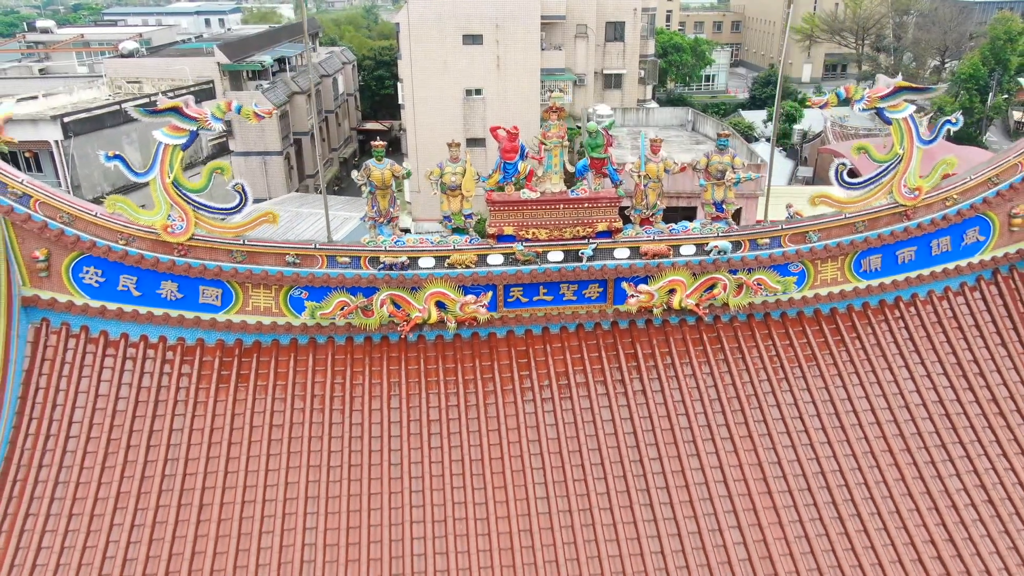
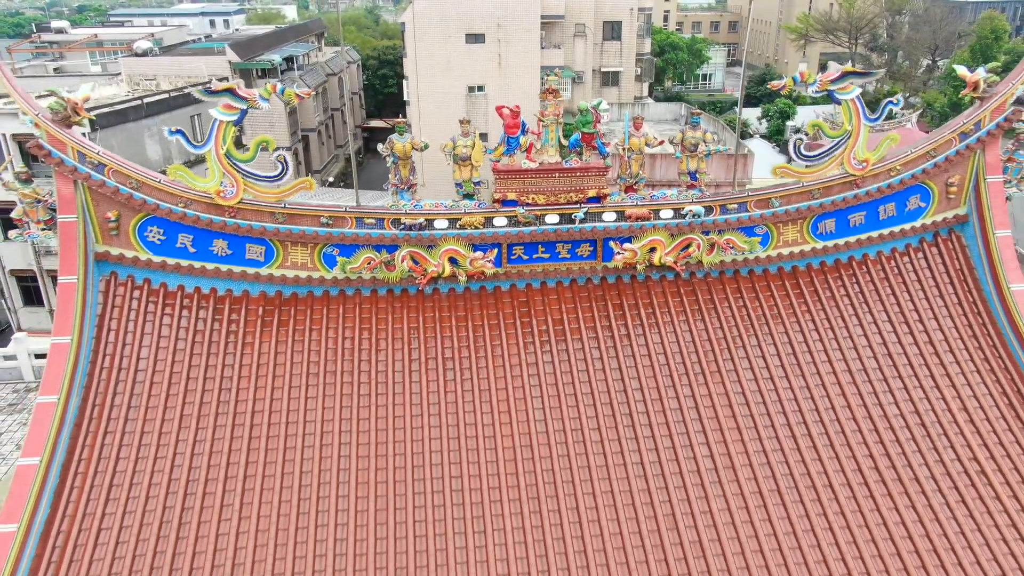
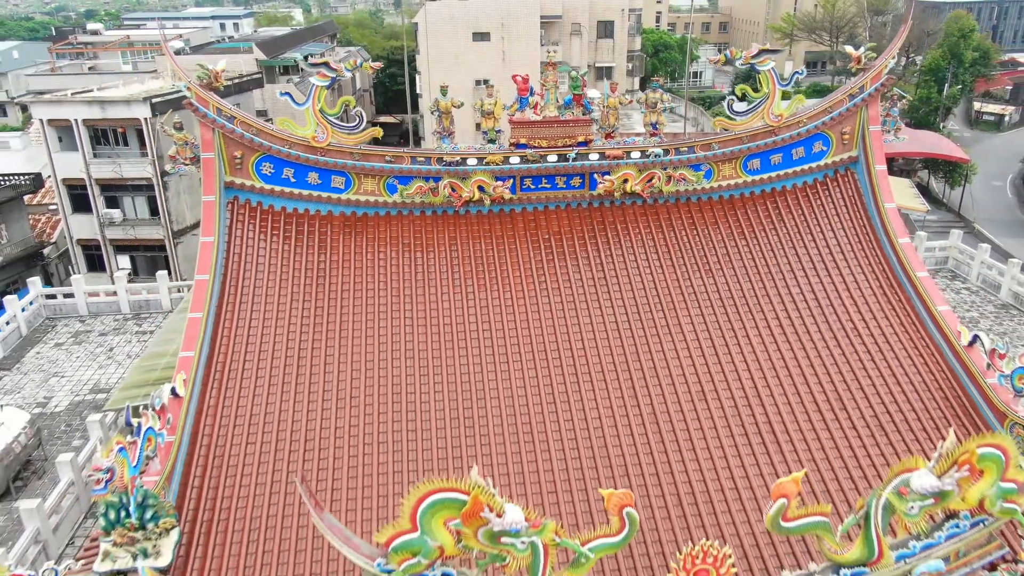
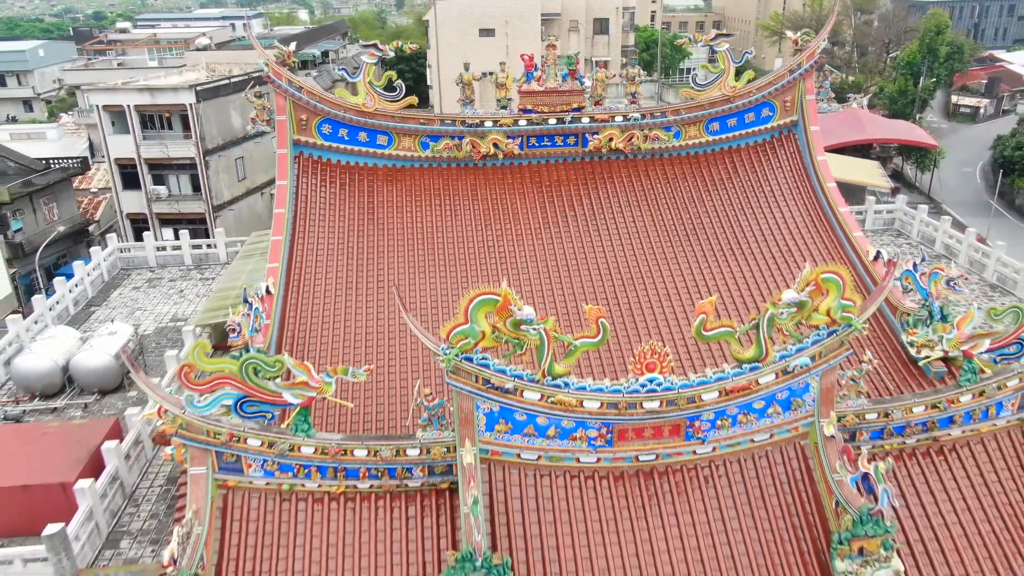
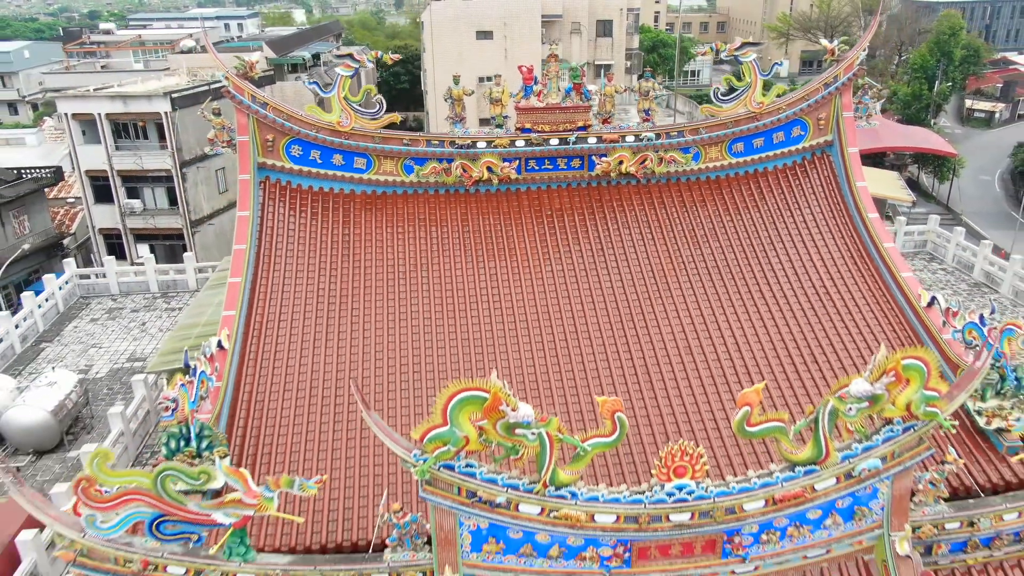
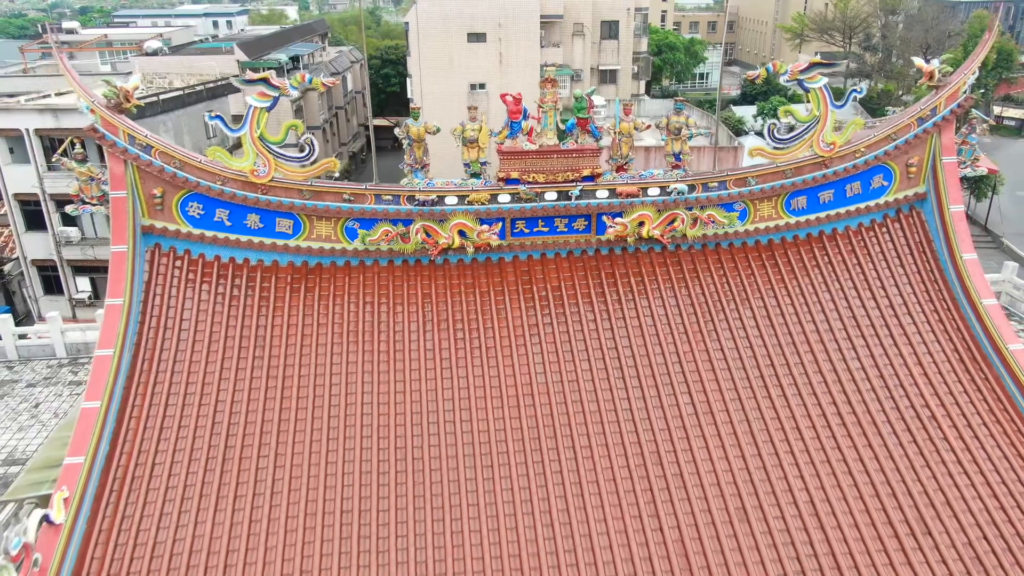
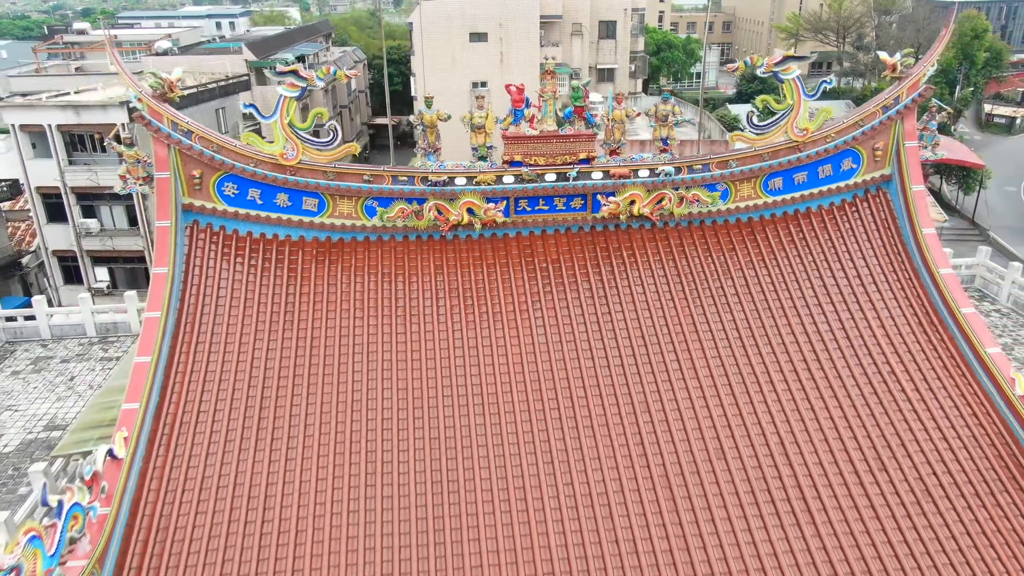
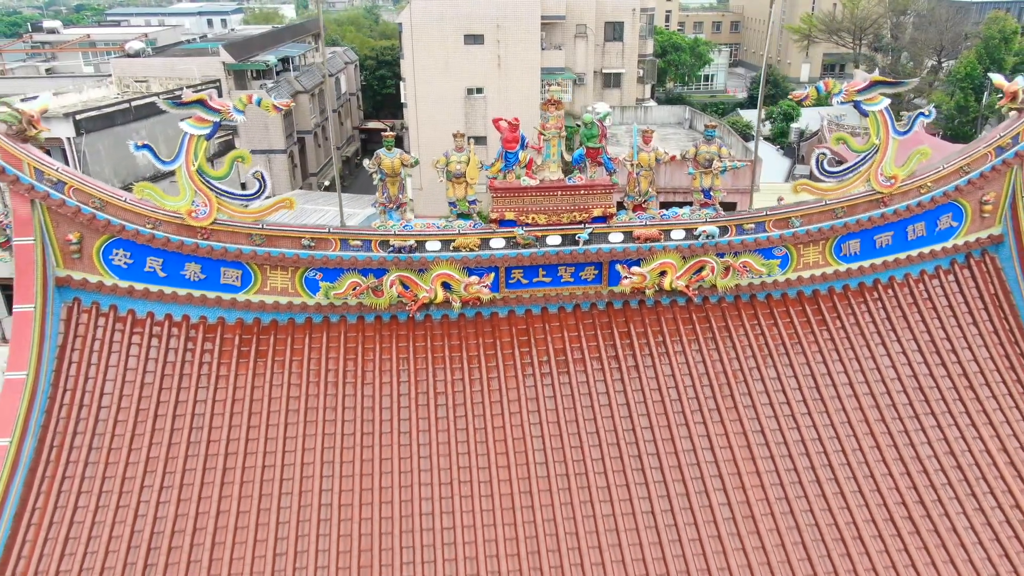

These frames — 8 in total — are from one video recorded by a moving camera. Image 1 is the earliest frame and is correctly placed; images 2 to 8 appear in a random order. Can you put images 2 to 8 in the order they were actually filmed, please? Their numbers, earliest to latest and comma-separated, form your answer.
8, 2, 6, 7, 3, 5, 4
